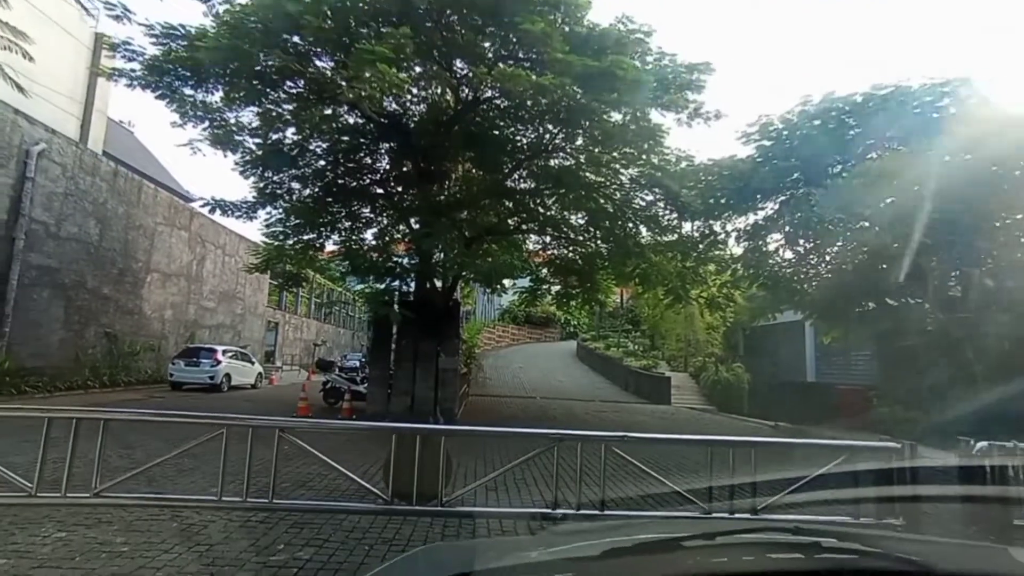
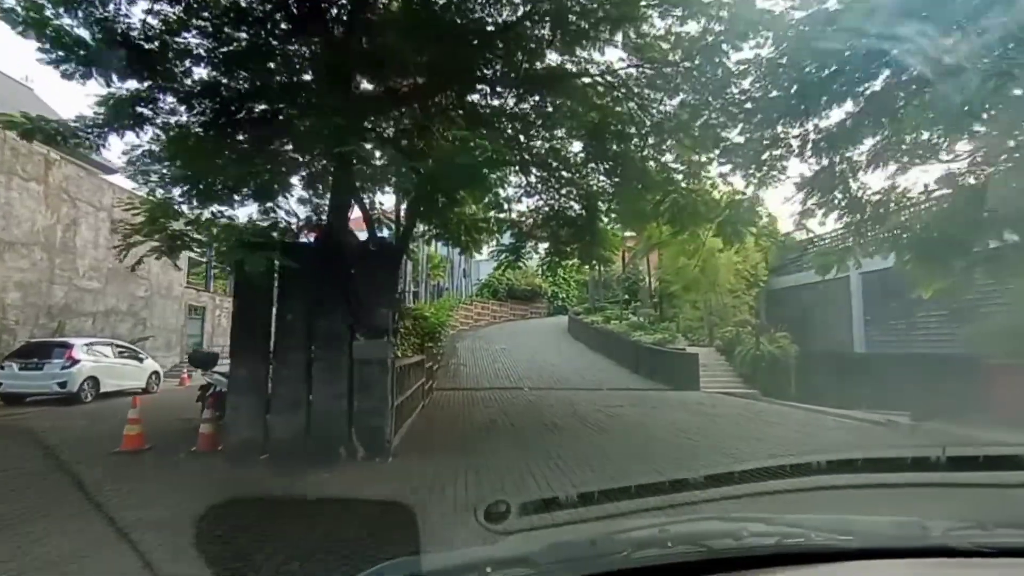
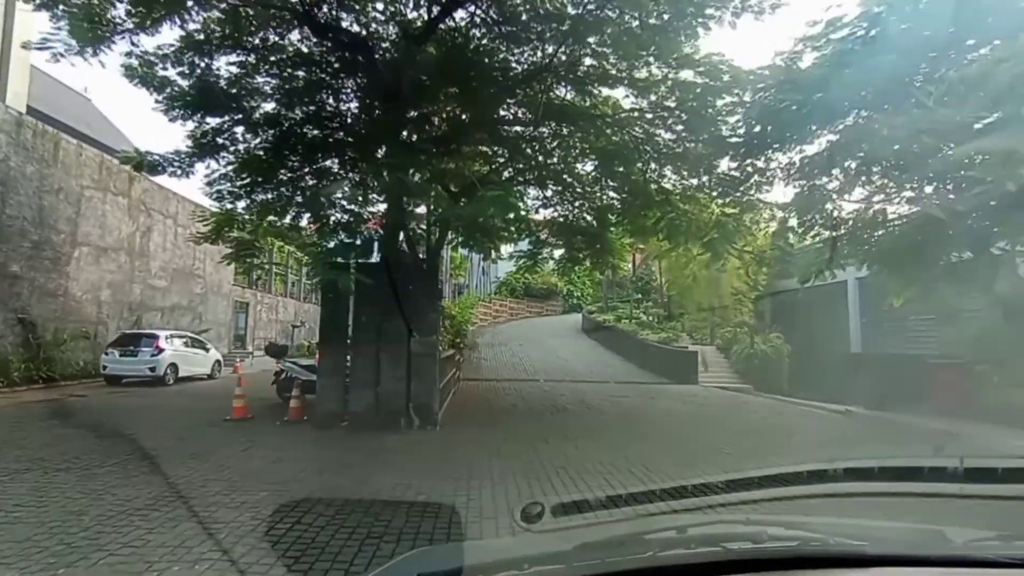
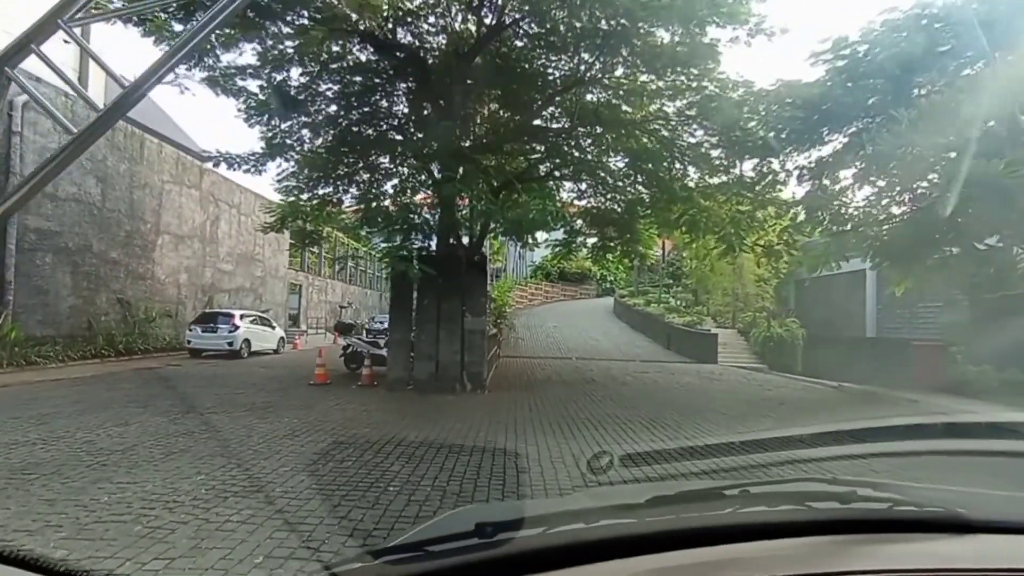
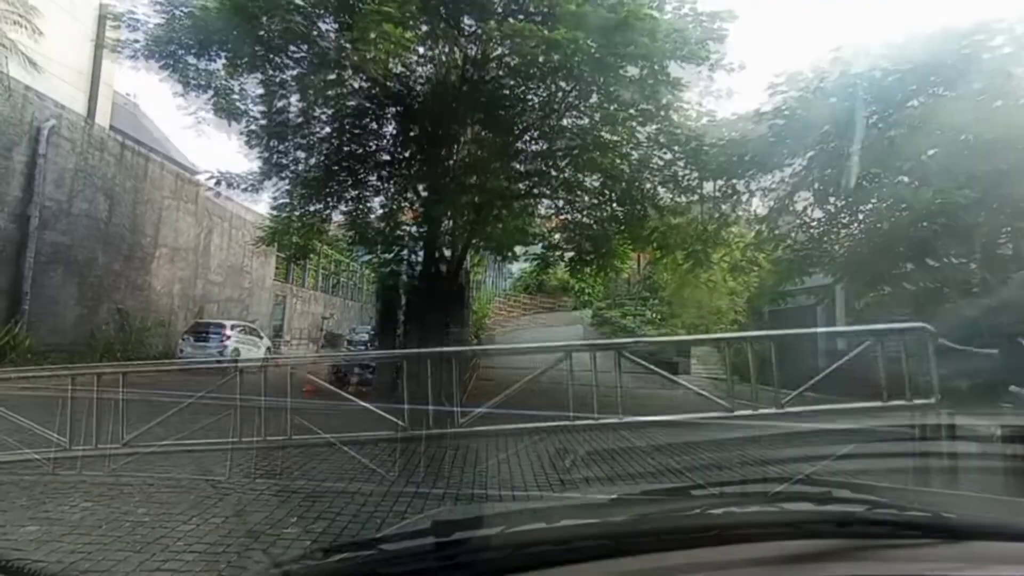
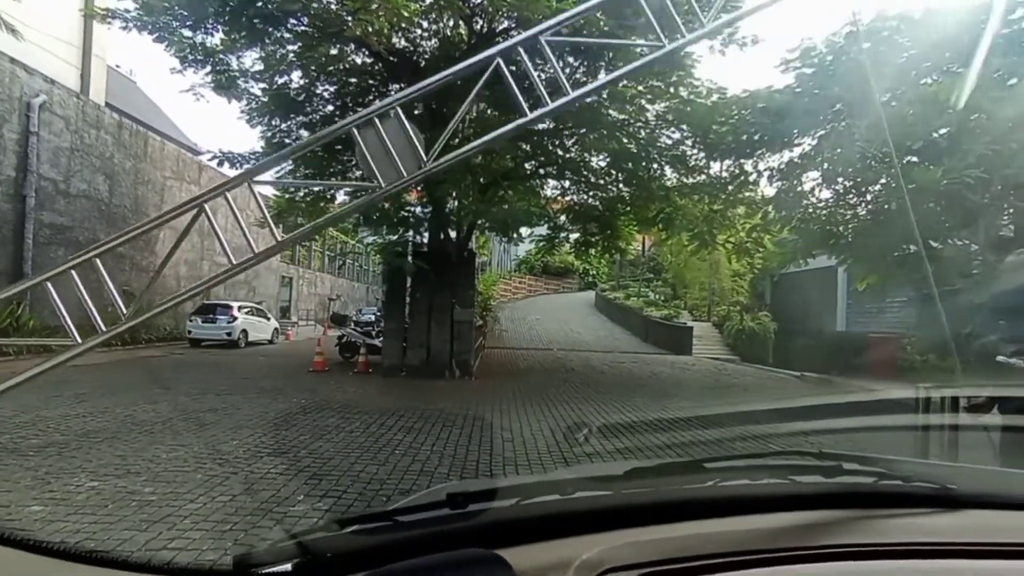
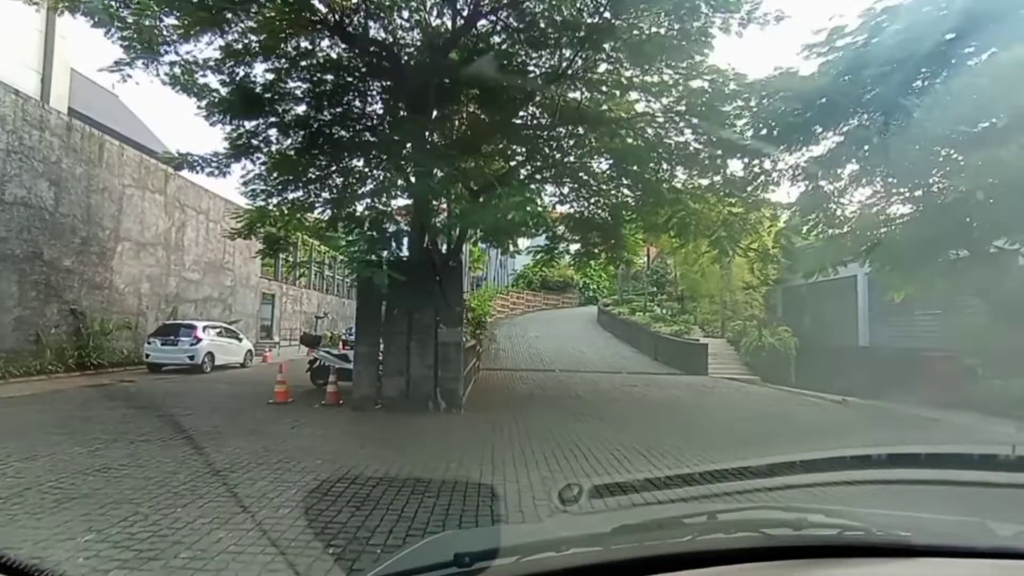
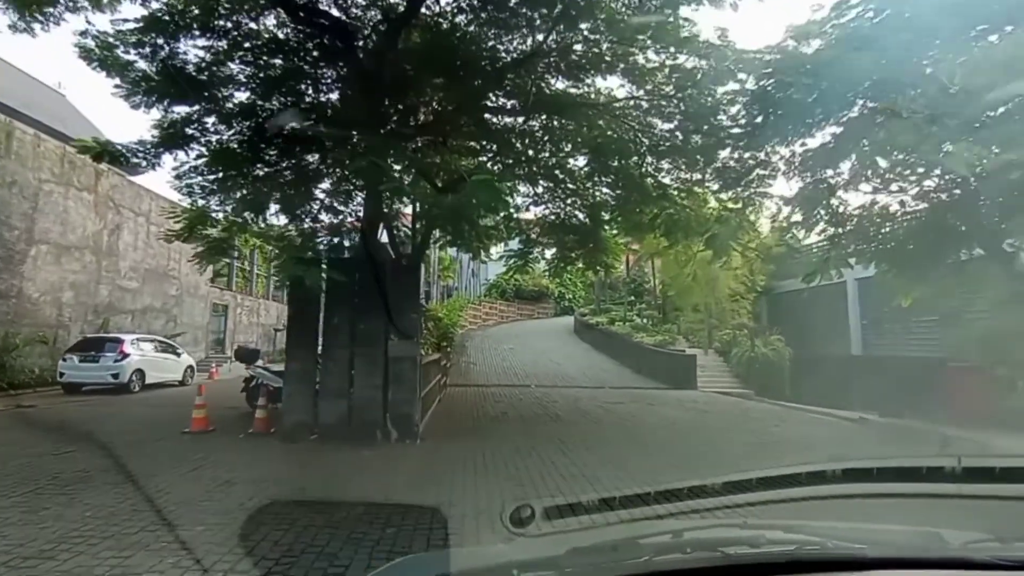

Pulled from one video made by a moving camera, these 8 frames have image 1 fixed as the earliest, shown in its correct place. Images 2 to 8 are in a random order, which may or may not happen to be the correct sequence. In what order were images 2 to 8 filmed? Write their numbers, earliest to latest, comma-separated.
5, 6, 4, 7, 3, 8, 2
